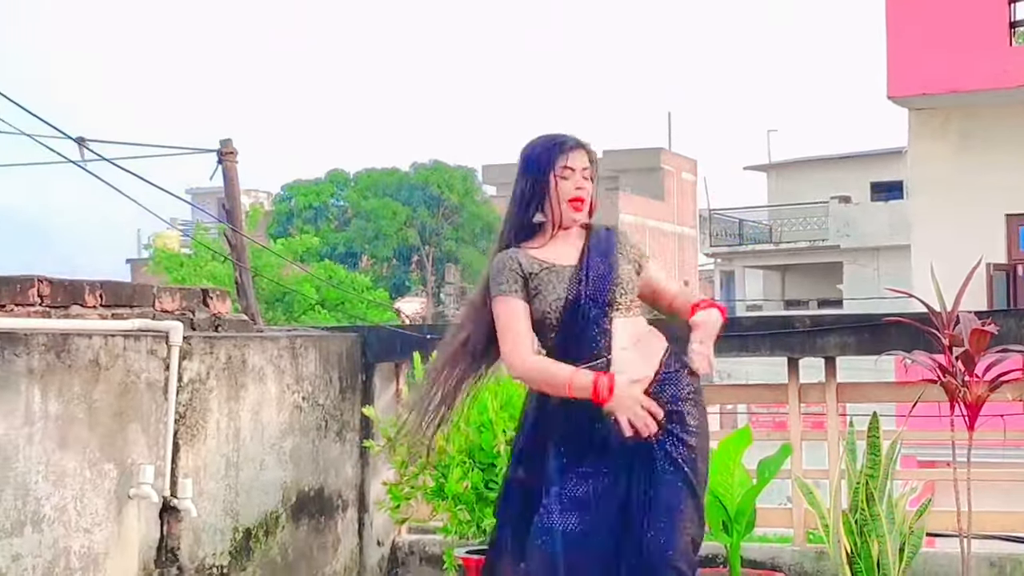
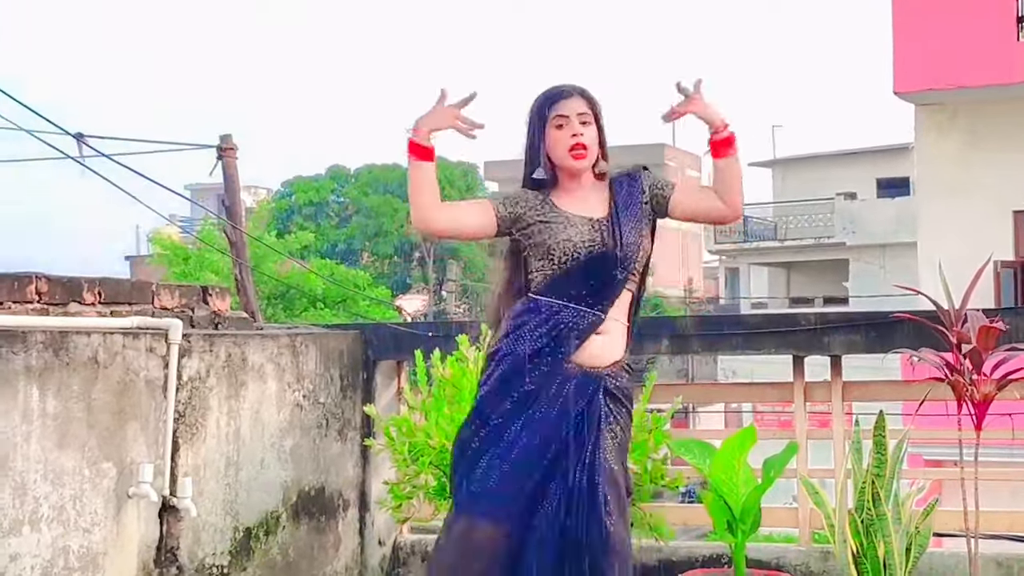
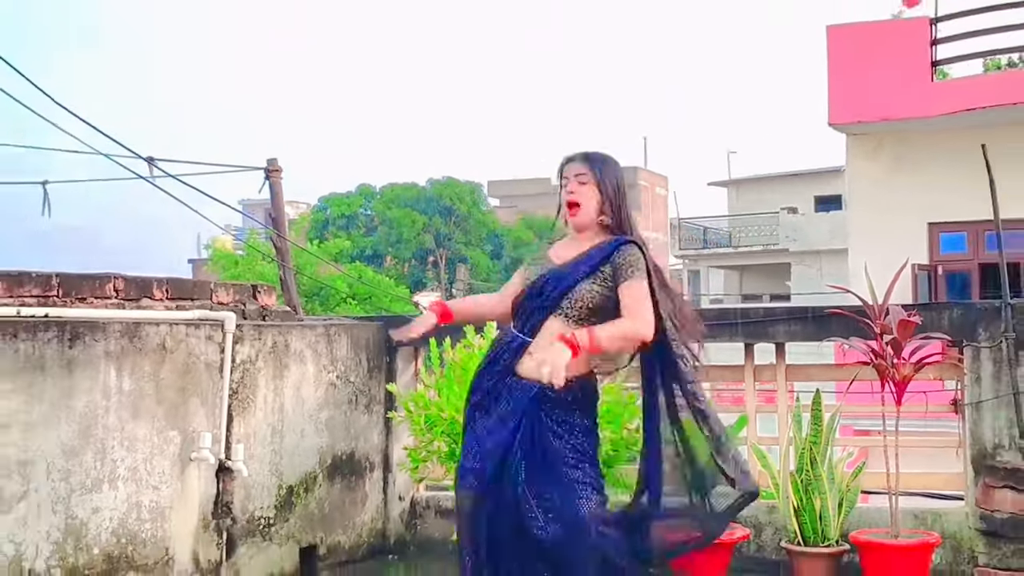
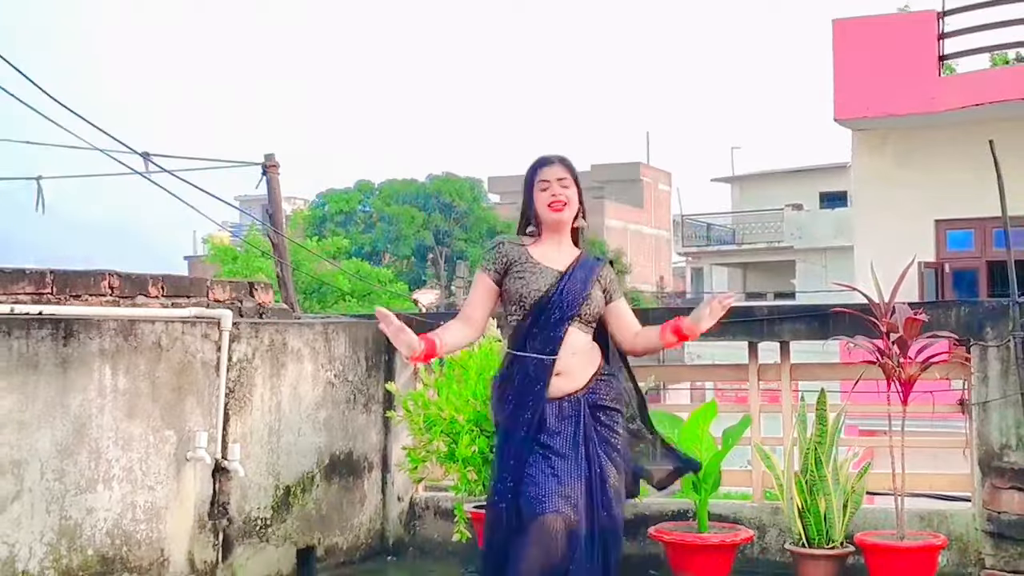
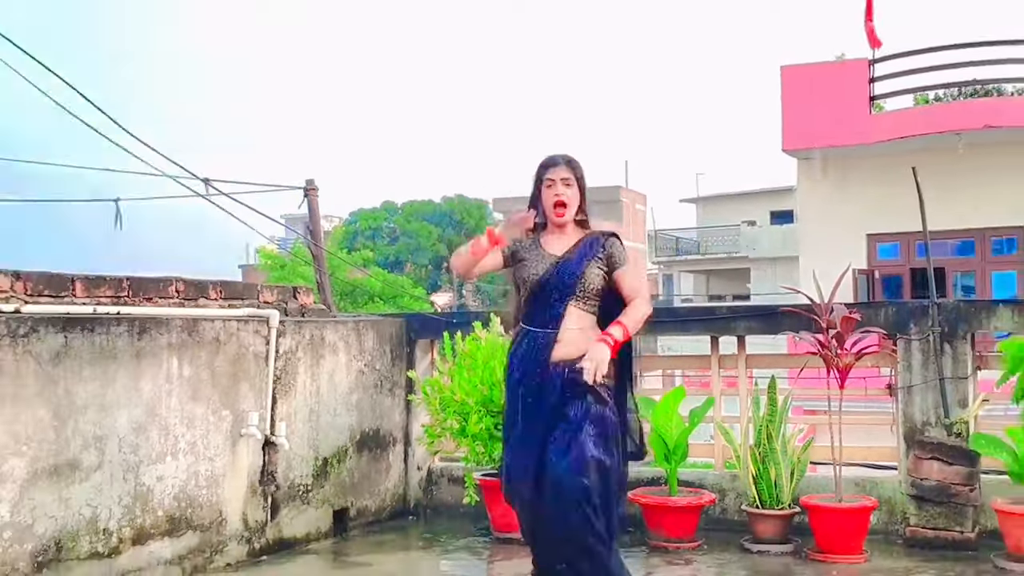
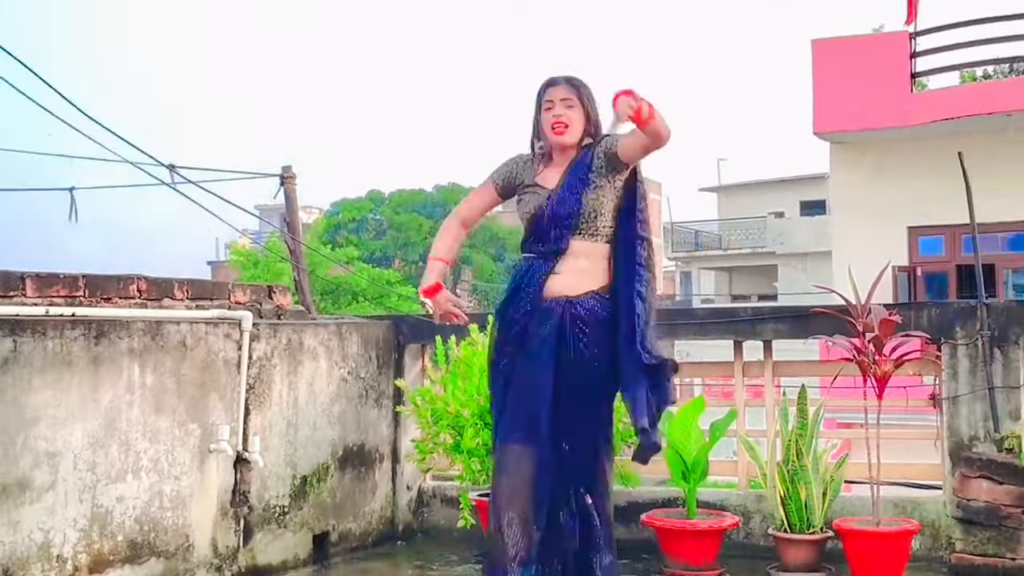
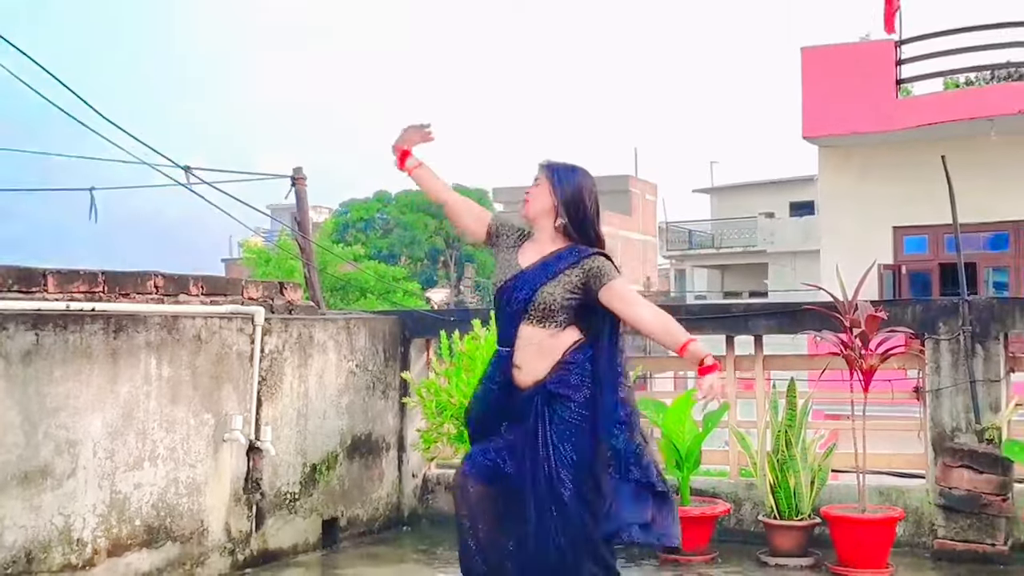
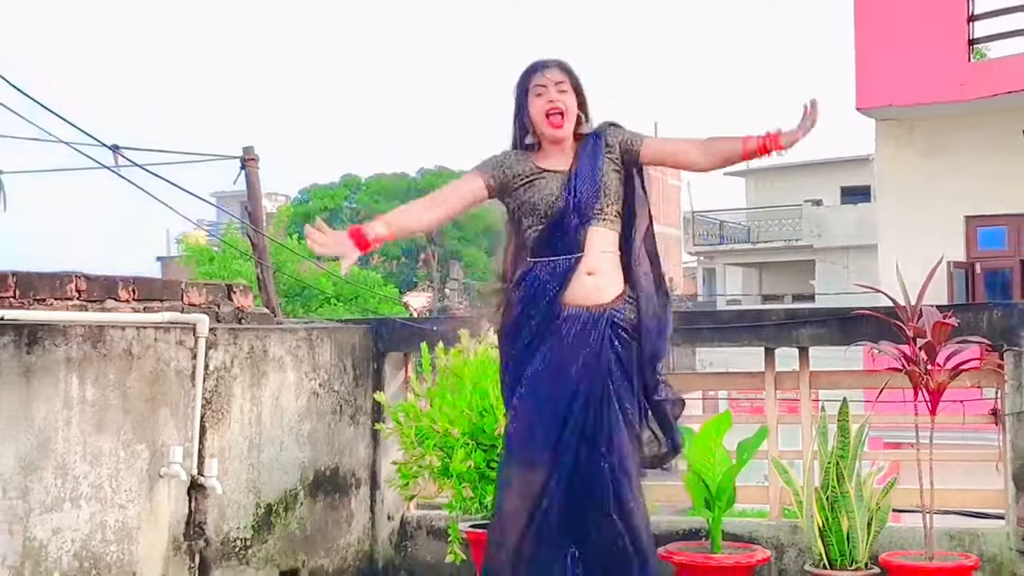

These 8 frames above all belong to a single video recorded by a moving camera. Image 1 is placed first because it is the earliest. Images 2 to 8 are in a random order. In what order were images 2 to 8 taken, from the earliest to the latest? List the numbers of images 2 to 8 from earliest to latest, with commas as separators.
3, 8, 4, 2, 5, 6, 7
